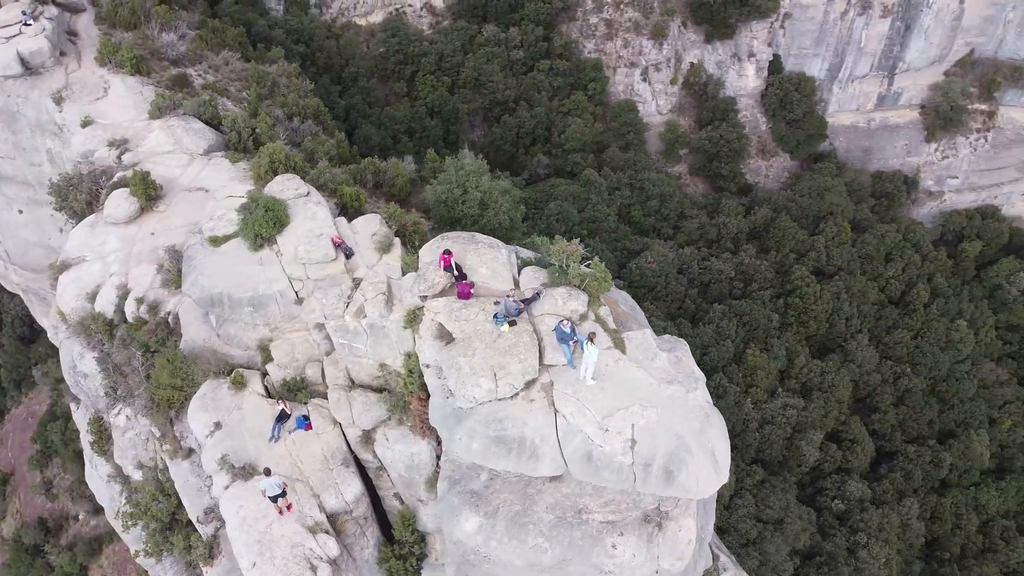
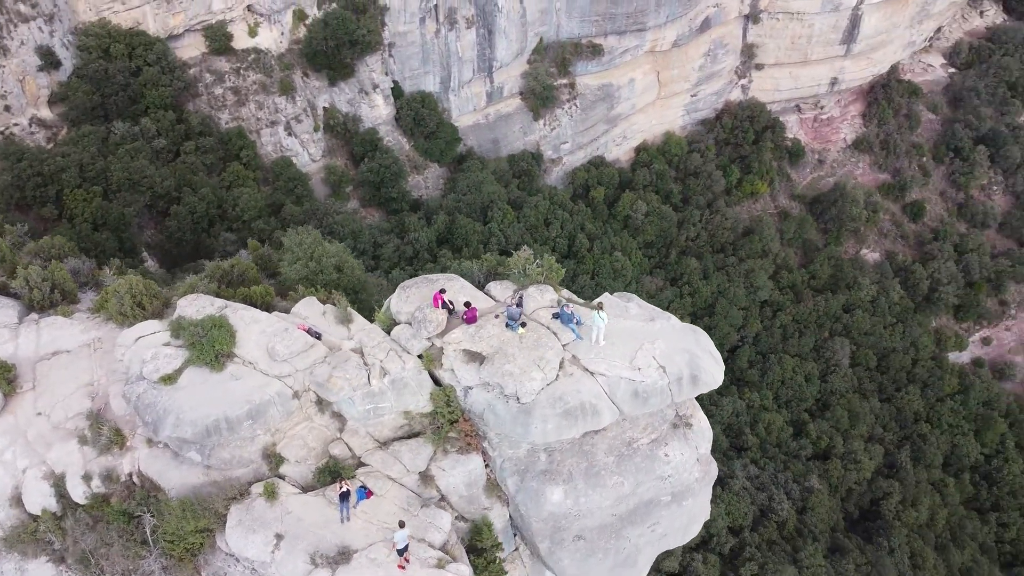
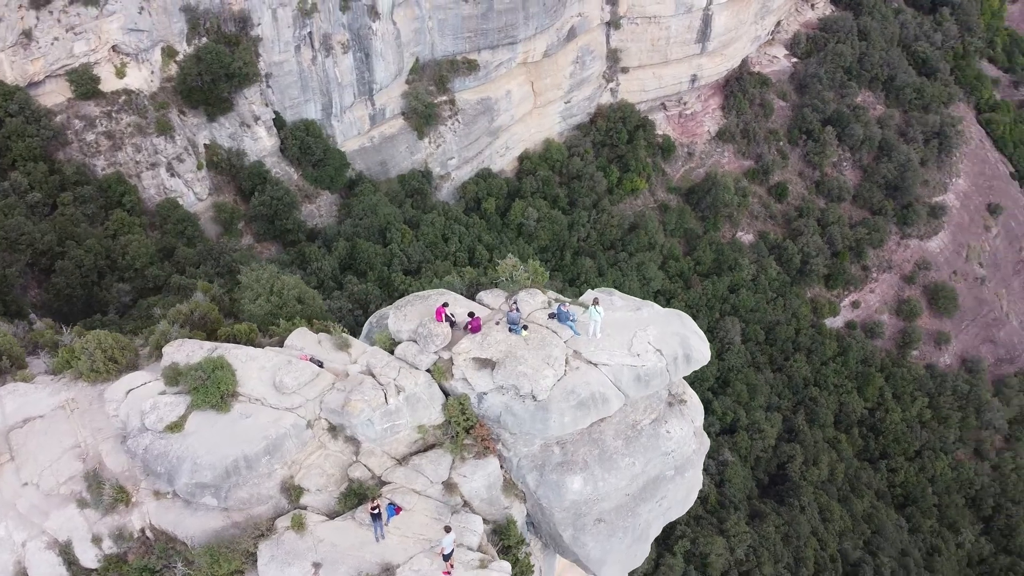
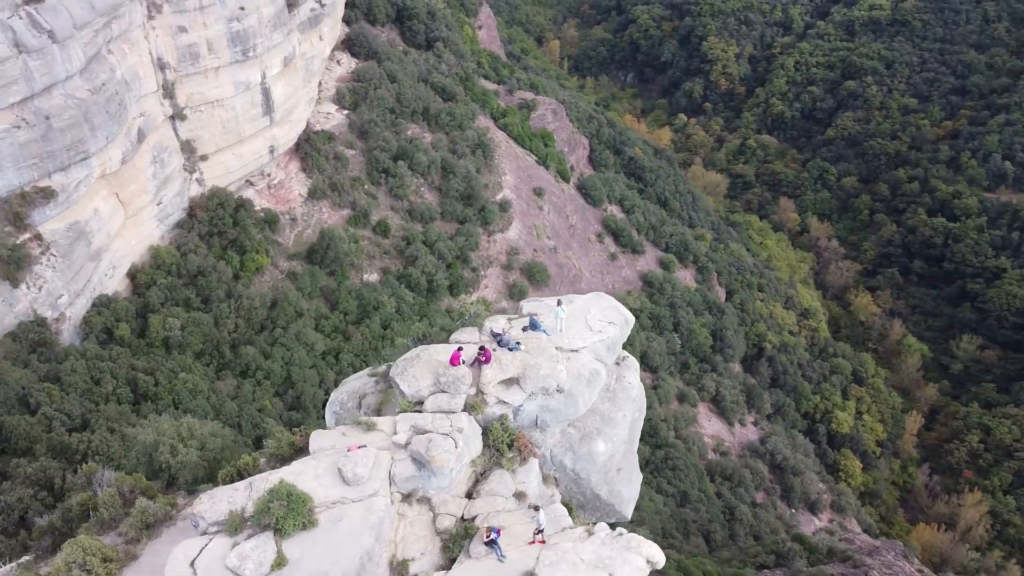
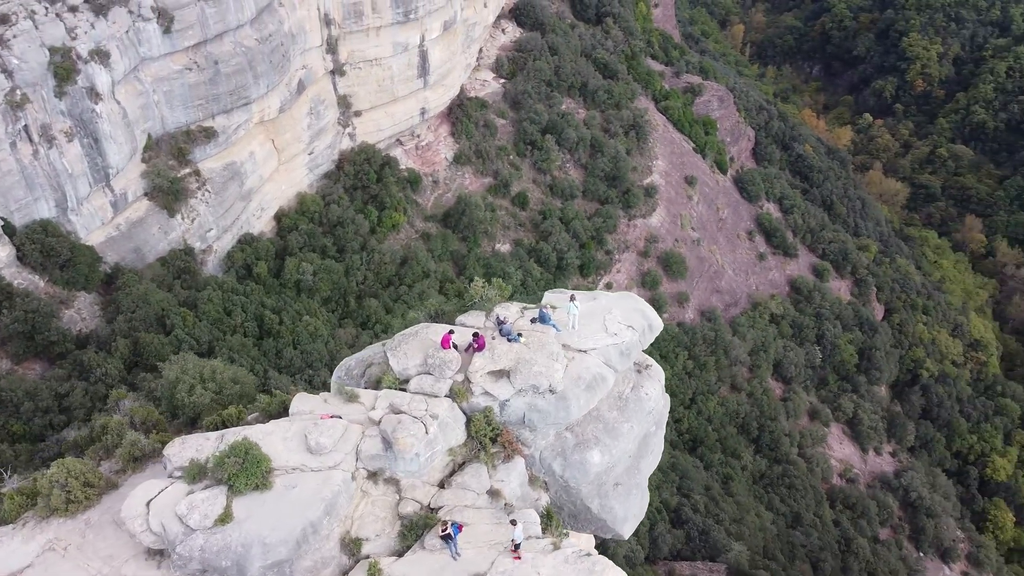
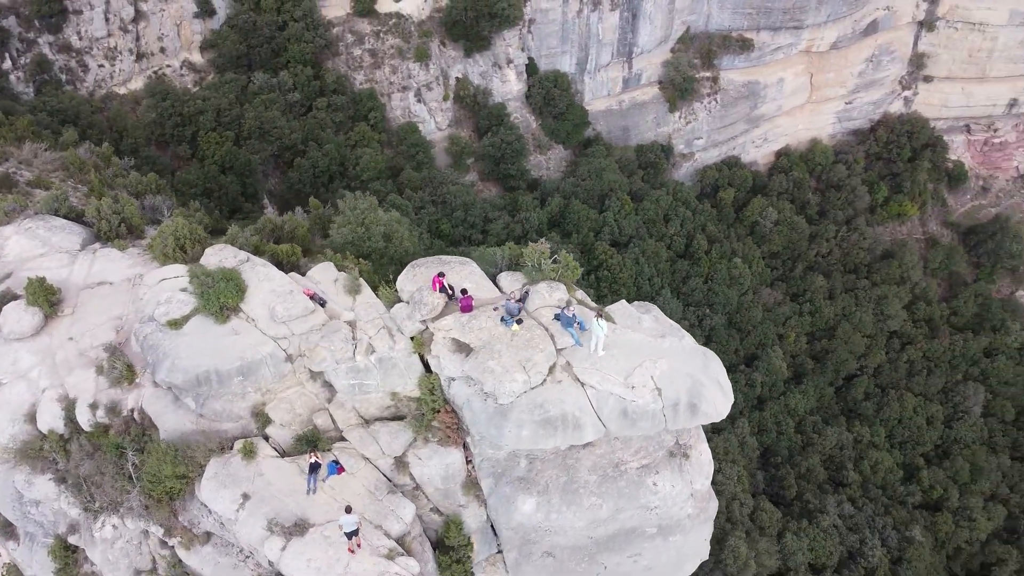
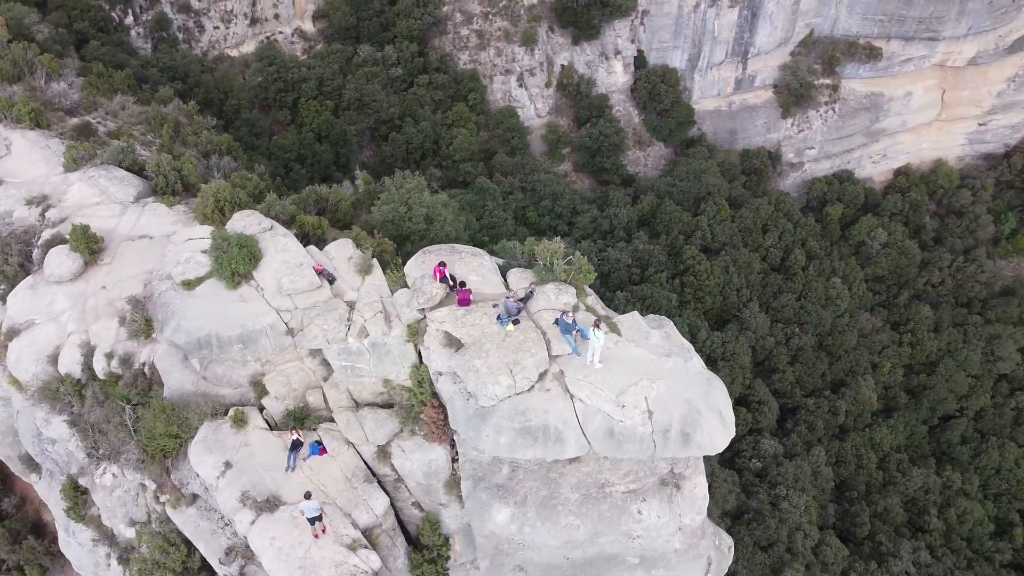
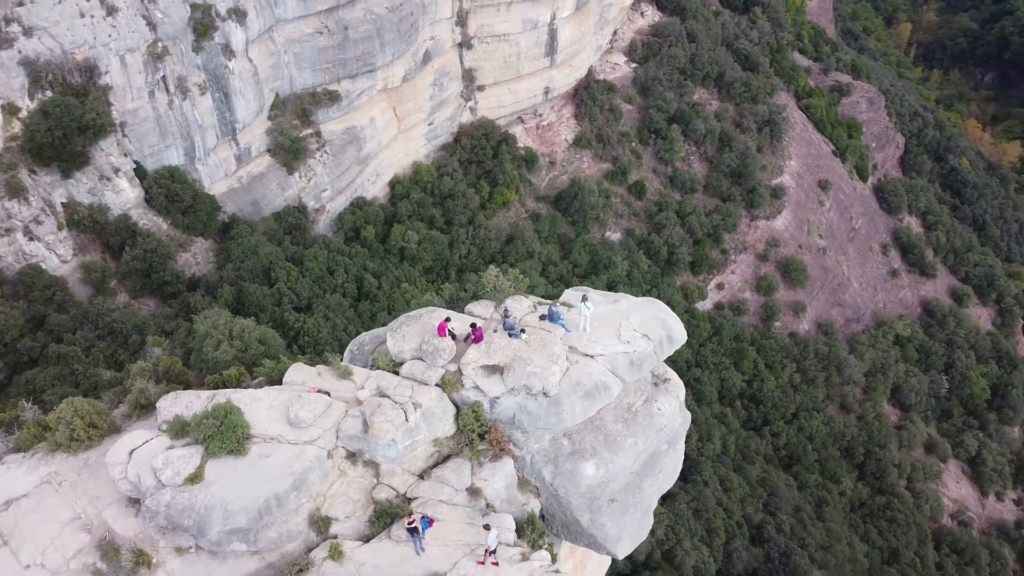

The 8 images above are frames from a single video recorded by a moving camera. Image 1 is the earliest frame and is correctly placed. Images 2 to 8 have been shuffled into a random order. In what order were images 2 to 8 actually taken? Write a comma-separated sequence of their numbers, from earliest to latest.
7, 6, 2, 3, 8, 5, 4
